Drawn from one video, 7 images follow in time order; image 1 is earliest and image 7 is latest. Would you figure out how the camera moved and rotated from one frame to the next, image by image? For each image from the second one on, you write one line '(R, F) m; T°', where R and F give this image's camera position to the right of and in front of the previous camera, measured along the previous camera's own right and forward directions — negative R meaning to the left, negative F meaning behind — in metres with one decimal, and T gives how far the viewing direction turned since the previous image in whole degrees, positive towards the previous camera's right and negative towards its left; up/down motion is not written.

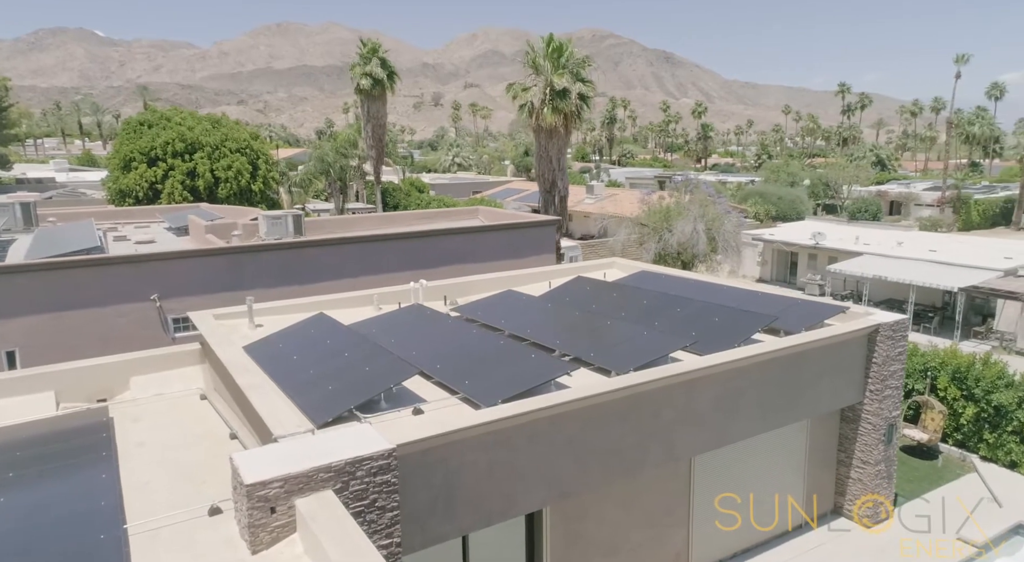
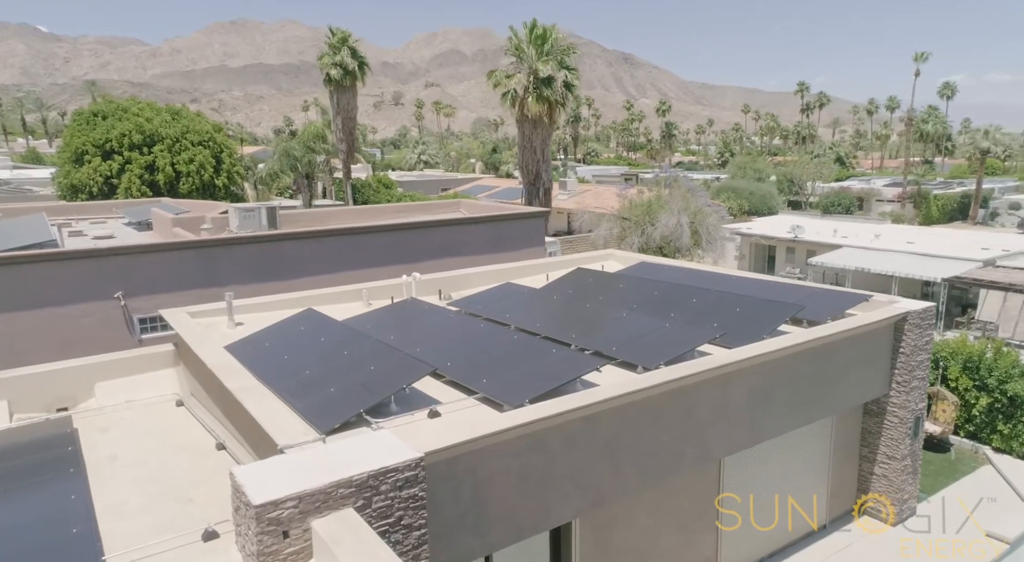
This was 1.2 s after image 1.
(-0.9, +1.2) m; +3°
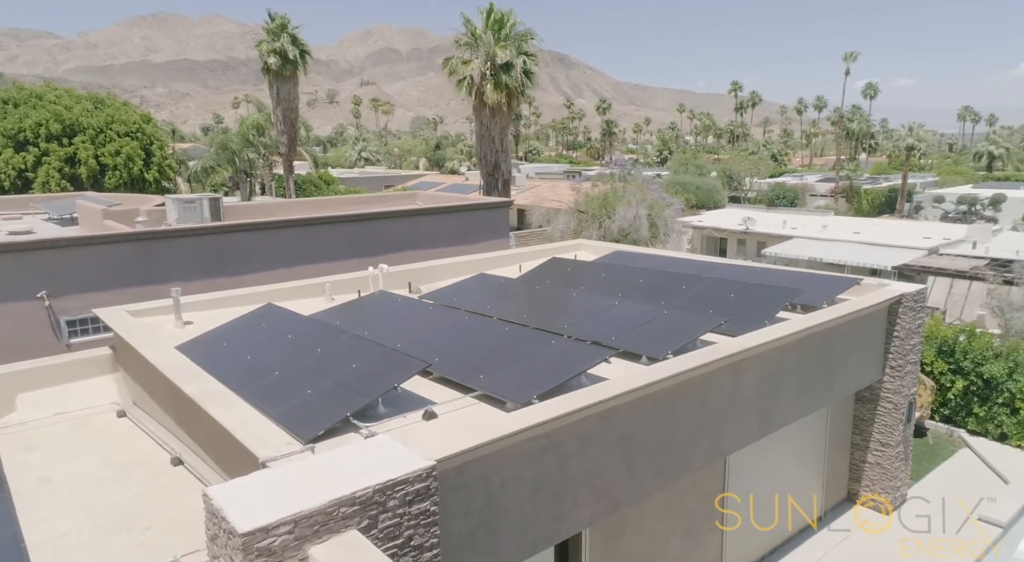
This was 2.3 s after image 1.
(-0.8, +1.2) m; +5°
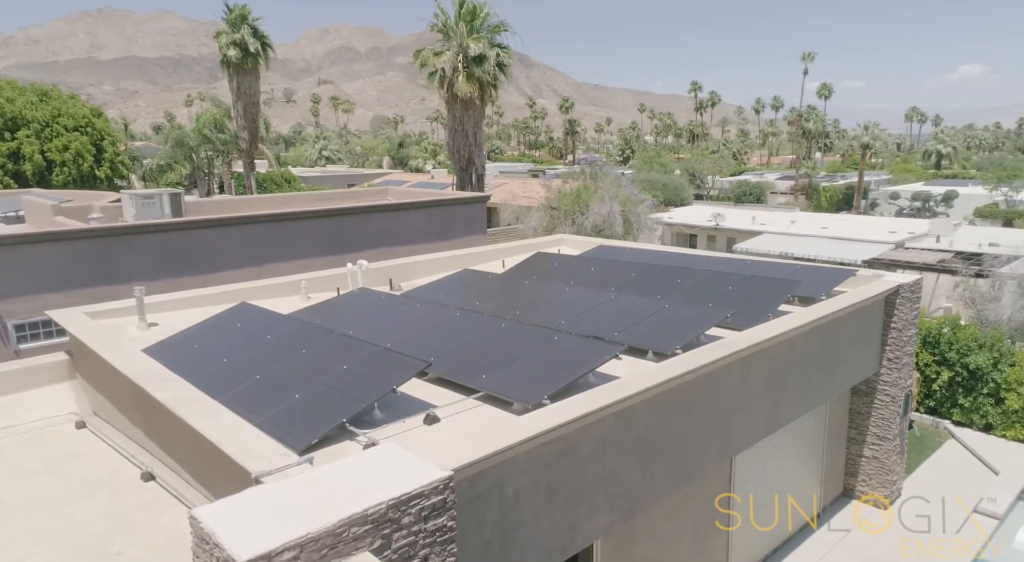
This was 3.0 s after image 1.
(-0.5, +0.7) m; +3°
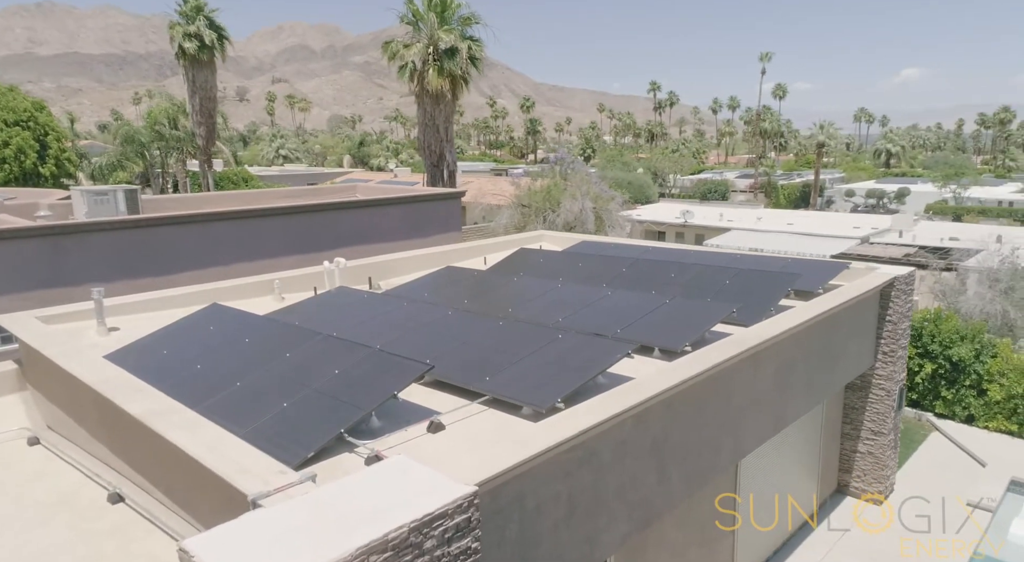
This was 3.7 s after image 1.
(-0.5, +0.7) m; +3°
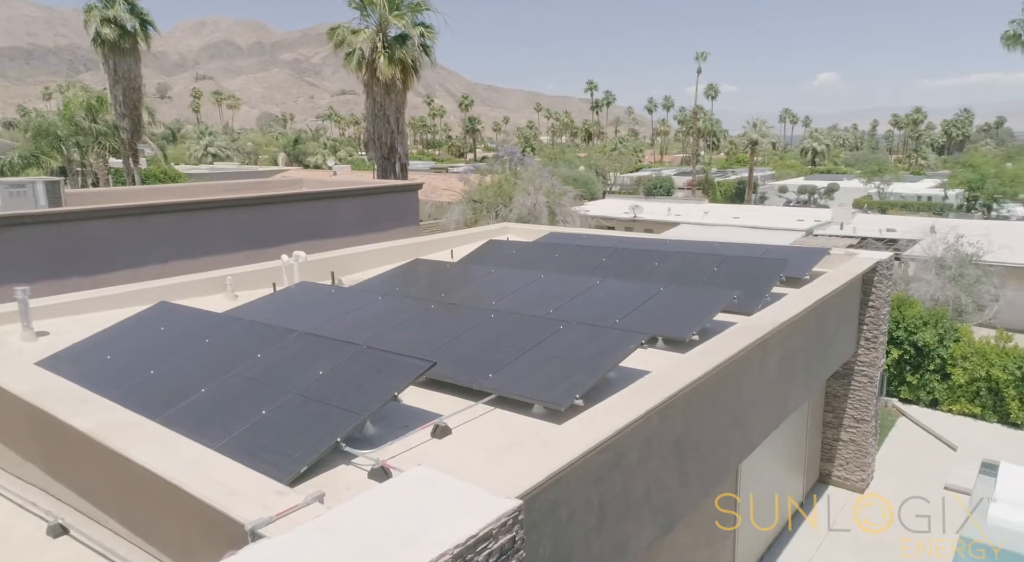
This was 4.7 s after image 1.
(-0.7, +0.9) m; +5°
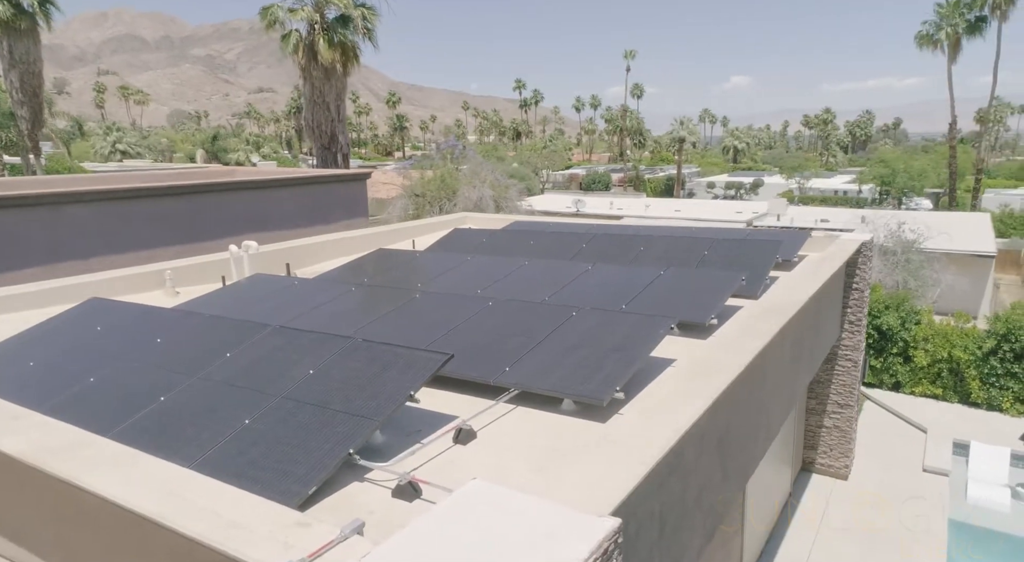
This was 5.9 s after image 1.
(-0.8, +1.1) m; +6°
